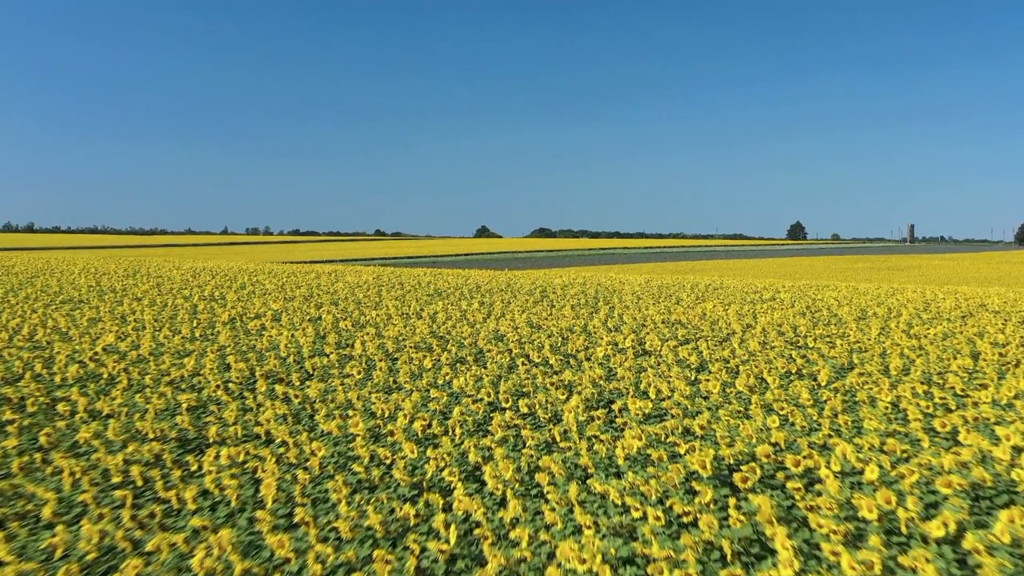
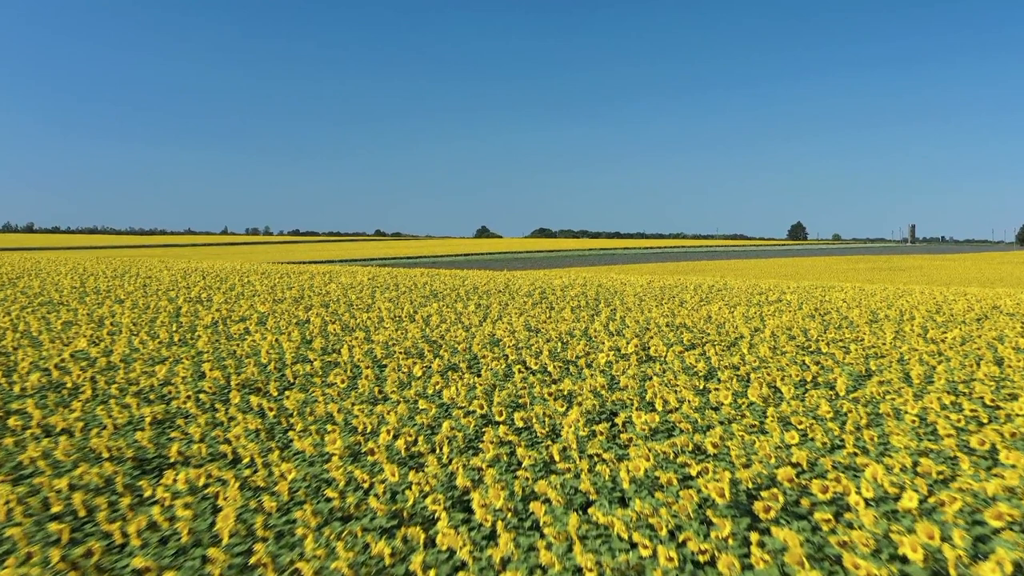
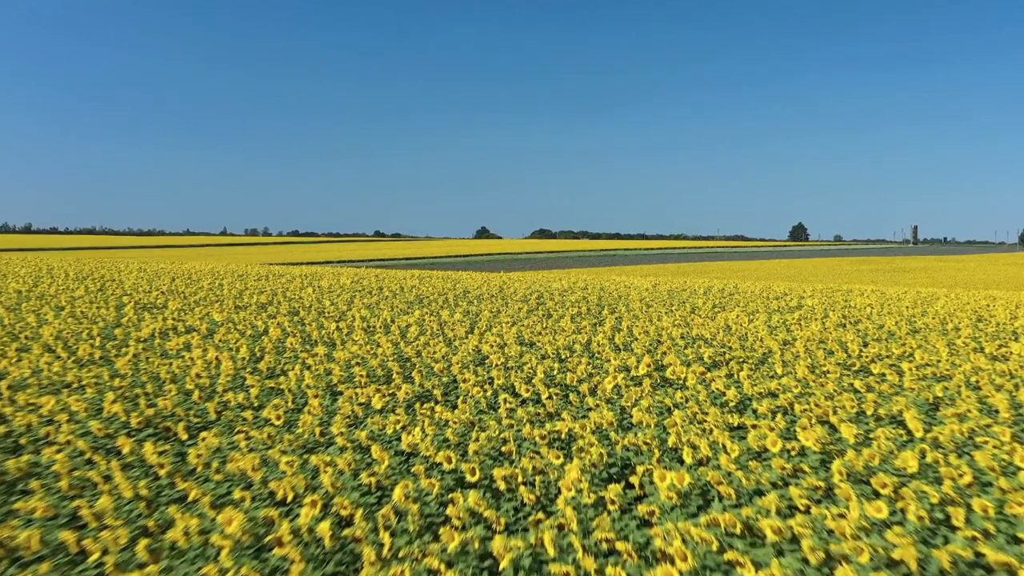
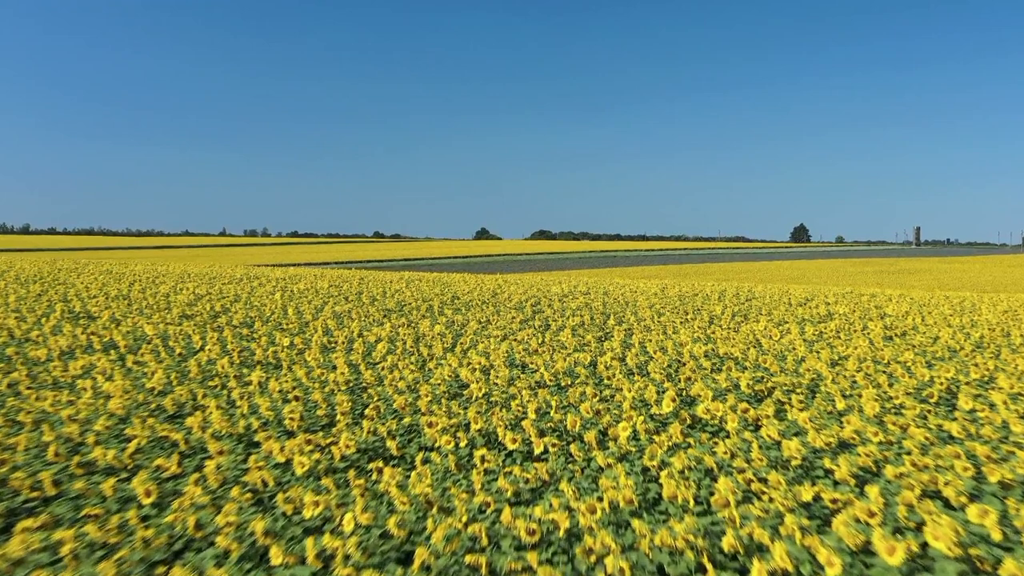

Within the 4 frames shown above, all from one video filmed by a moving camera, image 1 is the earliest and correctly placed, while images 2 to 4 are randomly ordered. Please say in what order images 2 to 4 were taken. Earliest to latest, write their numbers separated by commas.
2, 3, 4
